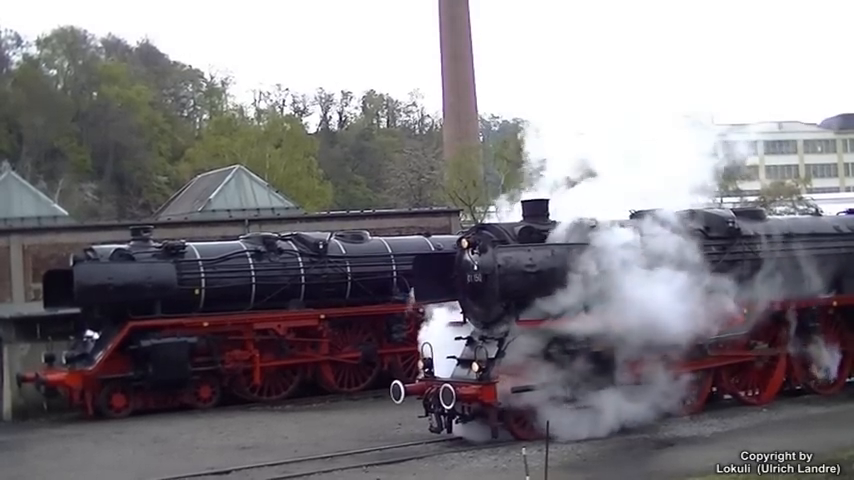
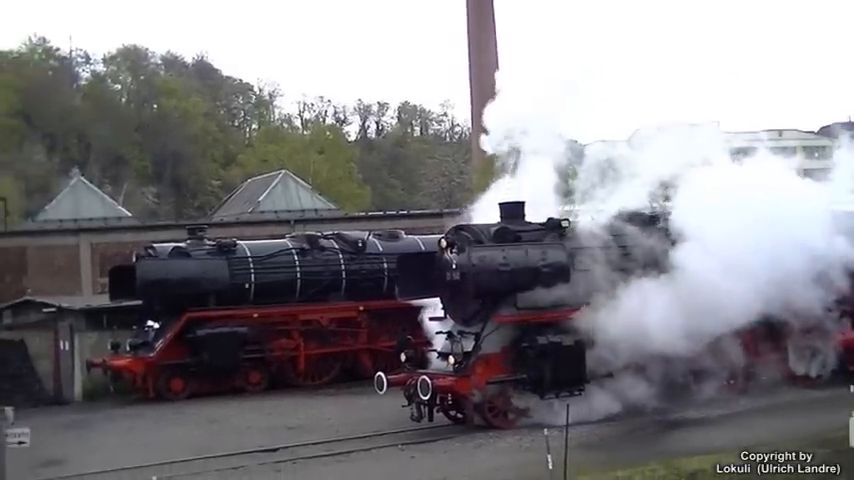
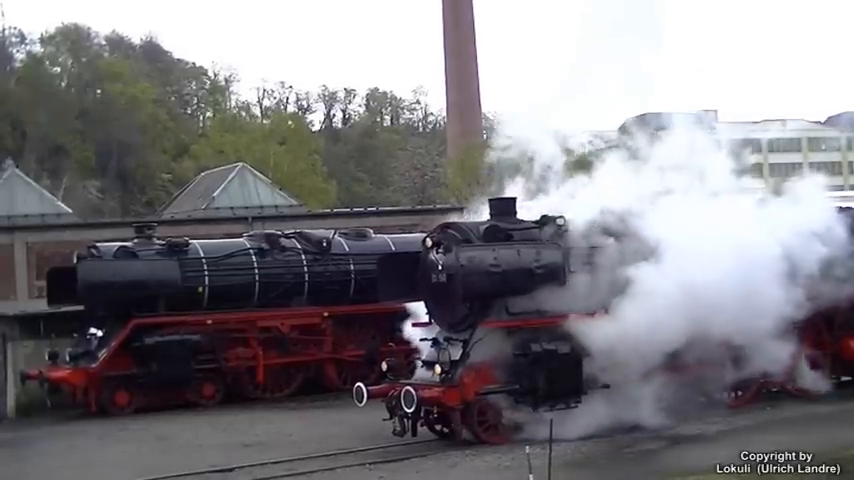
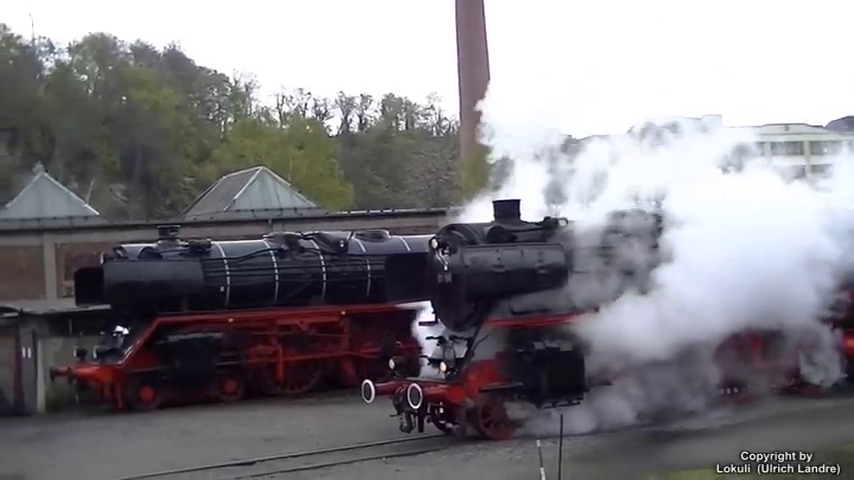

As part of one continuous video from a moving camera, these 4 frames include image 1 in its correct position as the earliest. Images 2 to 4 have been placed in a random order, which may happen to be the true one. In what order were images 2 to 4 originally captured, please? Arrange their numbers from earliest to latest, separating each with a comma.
3, 4, 2
